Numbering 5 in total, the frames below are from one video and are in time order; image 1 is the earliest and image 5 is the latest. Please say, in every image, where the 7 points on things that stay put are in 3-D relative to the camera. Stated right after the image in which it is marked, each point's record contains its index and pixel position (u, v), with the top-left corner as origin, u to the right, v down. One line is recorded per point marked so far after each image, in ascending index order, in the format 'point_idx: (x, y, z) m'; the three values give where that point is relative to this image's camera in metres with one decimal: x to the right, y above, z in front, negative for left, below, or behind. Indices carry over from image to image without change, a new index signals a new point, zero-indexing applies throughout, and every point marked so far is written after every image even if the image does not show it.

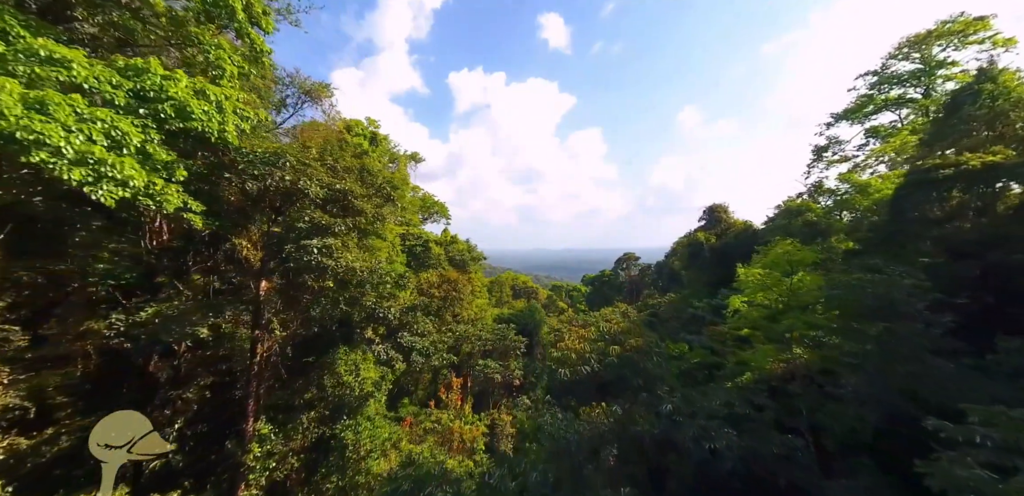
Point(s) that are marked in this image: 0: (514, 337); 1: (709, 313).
0: (+0.1, -3.6, +14.9) m
1: (+8.1, -2.8, +15.9) m
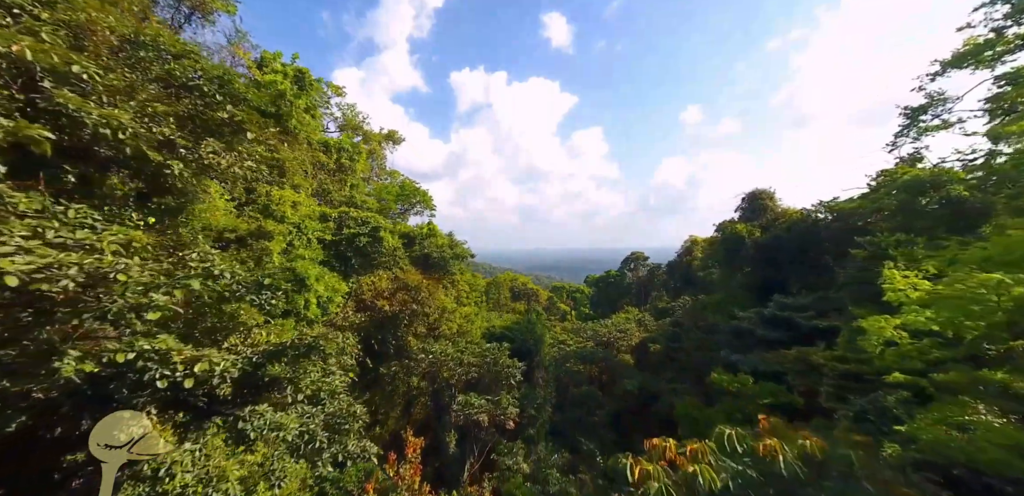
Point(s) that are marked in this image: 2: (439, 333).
0: (-0.1, -3.4, +11.5) m
1: (+8.0, -2.7, +12.5) m
2: (-3.5, -2.9, +13.0) m
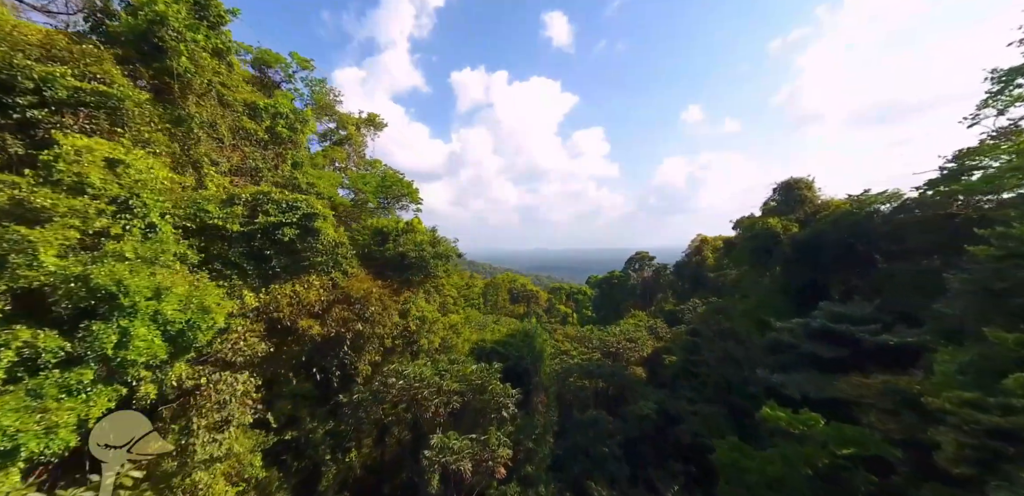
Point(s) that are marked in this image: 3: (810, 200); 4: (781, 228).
0: (-0.3, -3.3, +9.3) m
1: (+7.8, -2.6, +10.3) m
2: (-3.7, -2.9, +10.9) m
3: (+10.7, +1.7, +13.8) m
4: (+9.5, +0.7, +13.5) m
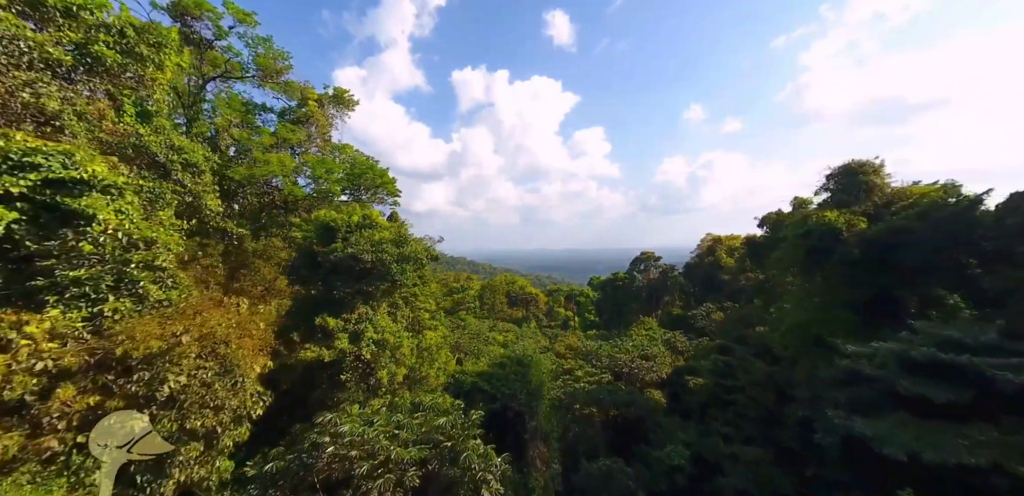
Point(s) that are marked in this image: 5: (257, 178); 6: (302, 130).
0: (-0.5, -3.3, +6.5) m
1: (+7.6, -2.6, +7.5) m
2: (-3.9, -2.9, +8.1) m
3: (+10.5, +1.7, +11.0) m
4: (+9.3, +0.7, +10.7) m
5: (-7.9, +2.2, +11.8) m
6: (-7.7, +4.3, +14.1) m
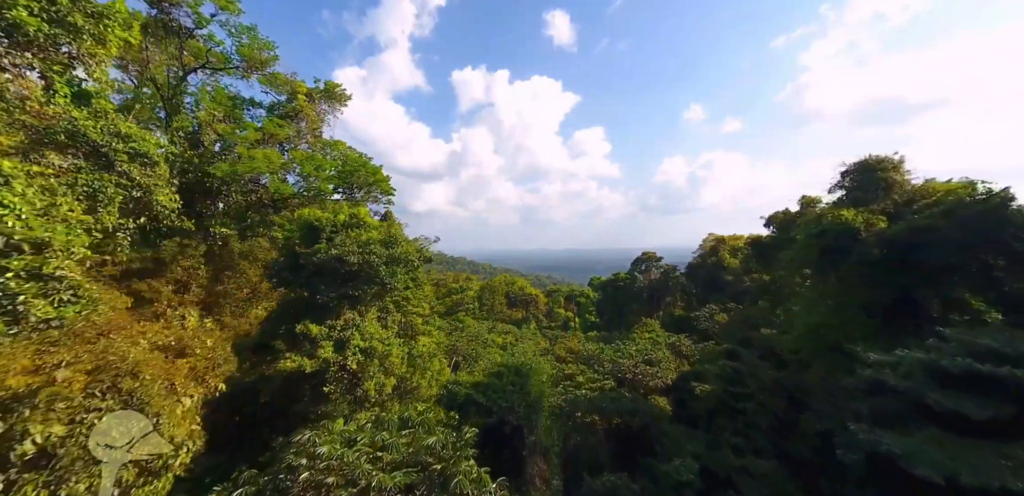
0: (-0.5, -3.4, +5.9) m
1: (+7.5, -2.6, +6.9) m
2: (-4.0, -2.9, +7.5) m
3: (+10.4, +1.7, +10.4) m
4: (+9.2, +0.7, +10.1) m
5: (-7.9, +2.2, +11.2) m
6: (-7.8, +4.3, +13.5) m
